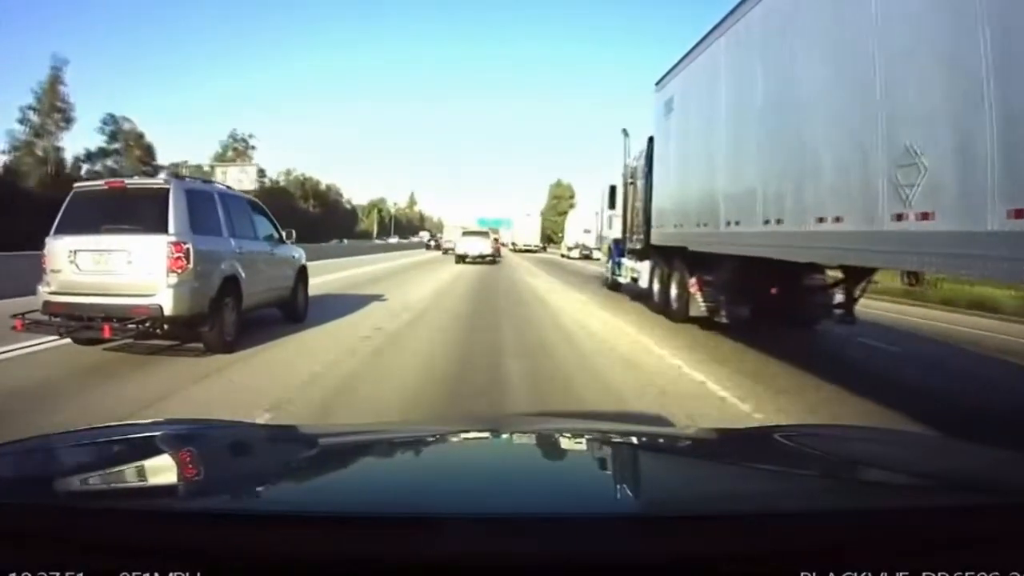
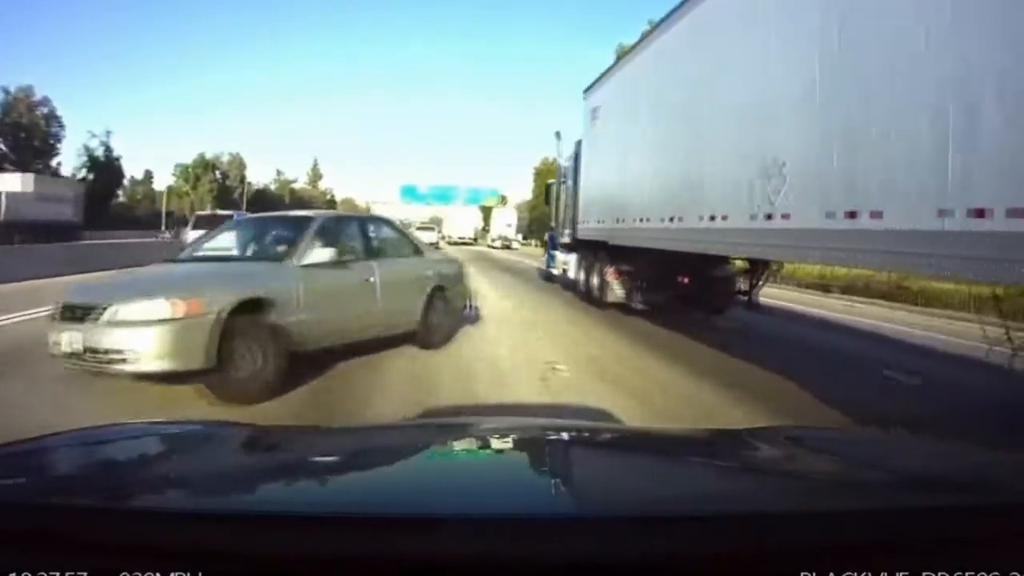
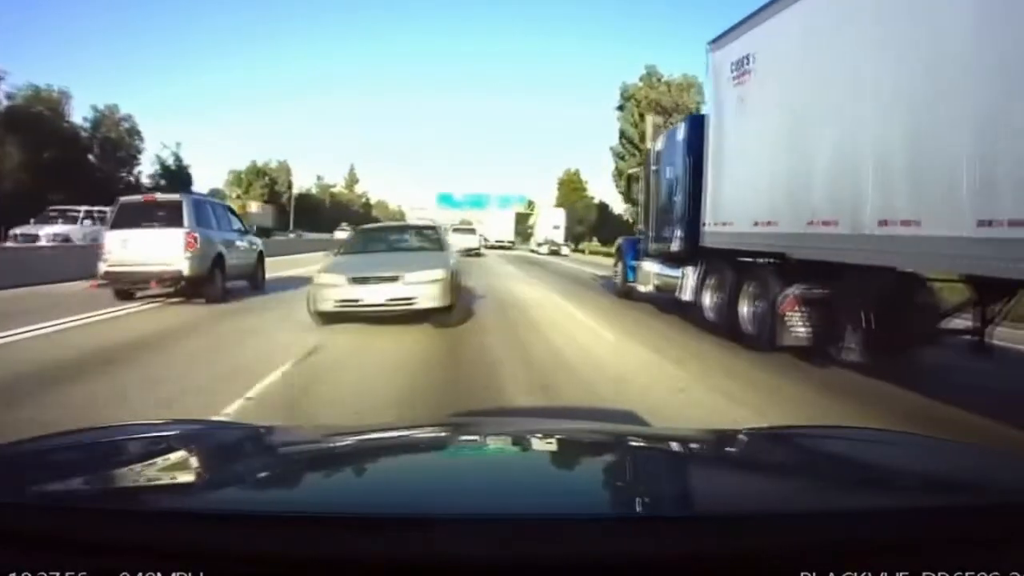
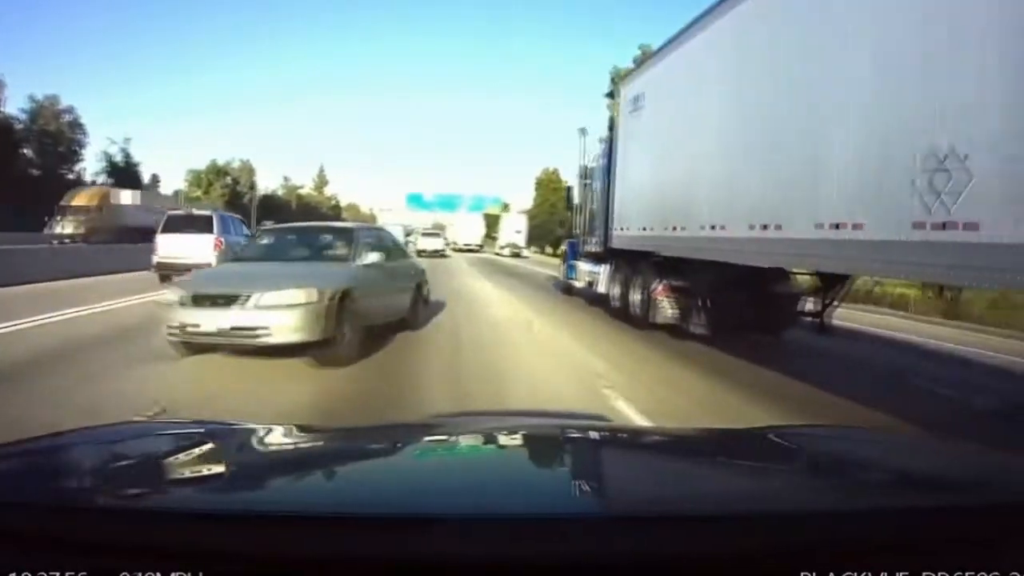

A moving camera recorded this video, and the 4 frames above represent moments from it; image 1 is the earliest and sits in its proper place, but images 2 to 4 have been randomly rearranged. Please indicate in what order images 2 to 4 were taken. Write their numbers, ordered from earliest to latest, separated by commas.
3, 4, 2
